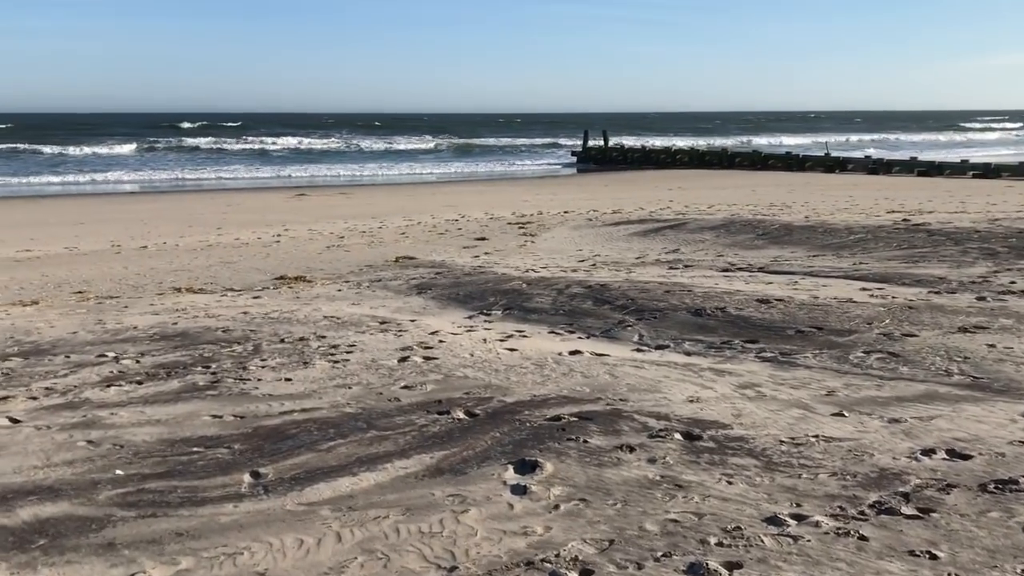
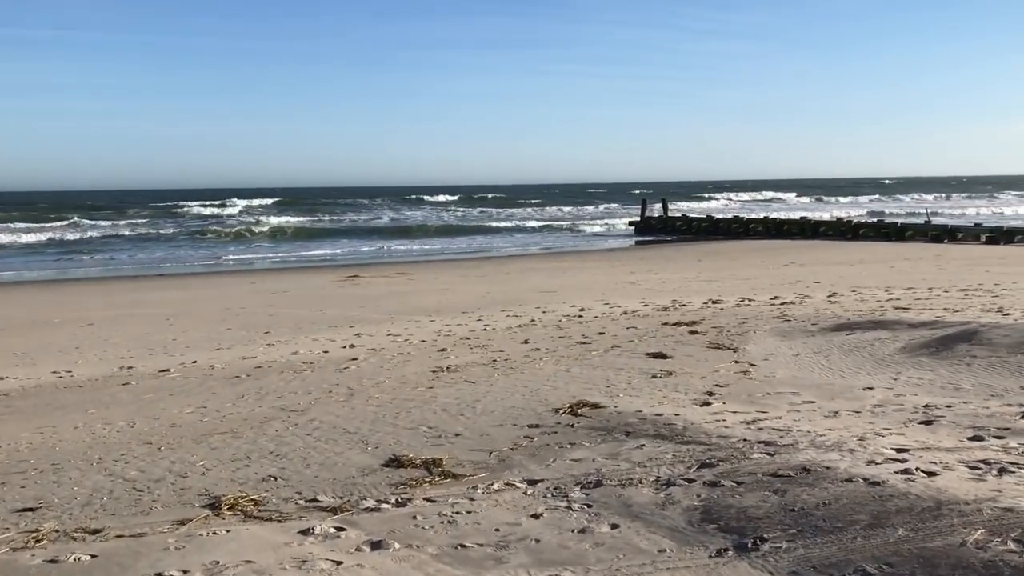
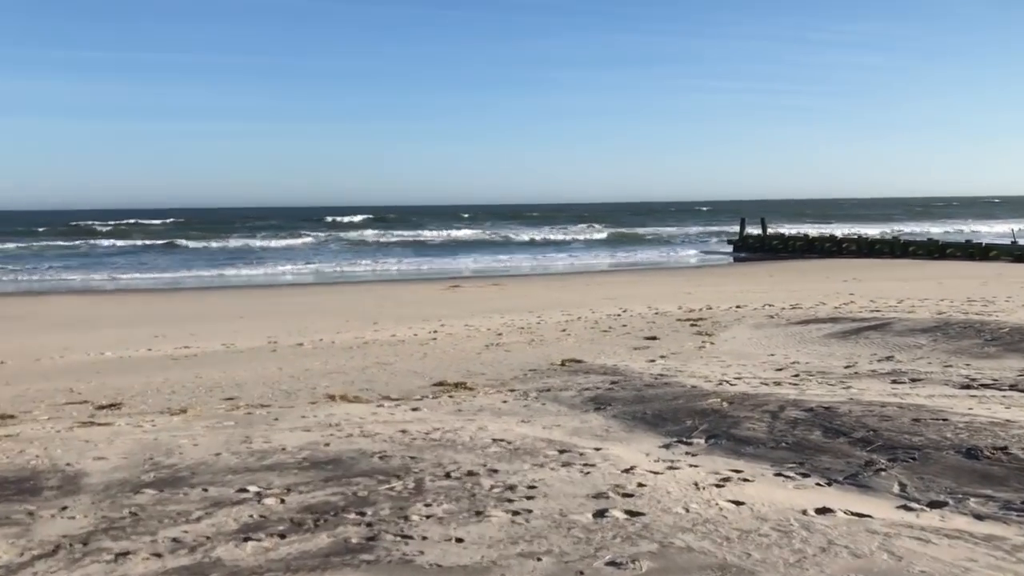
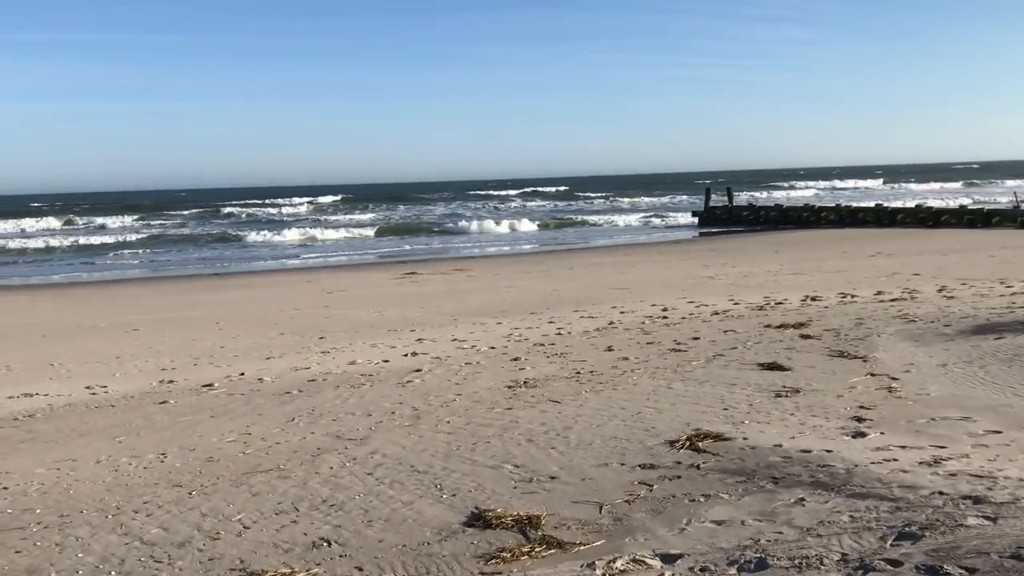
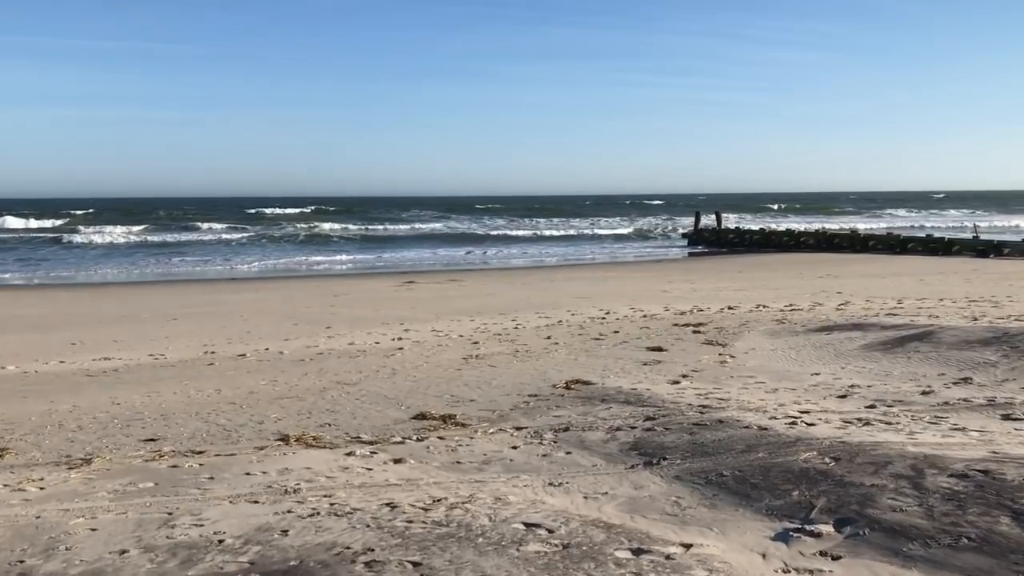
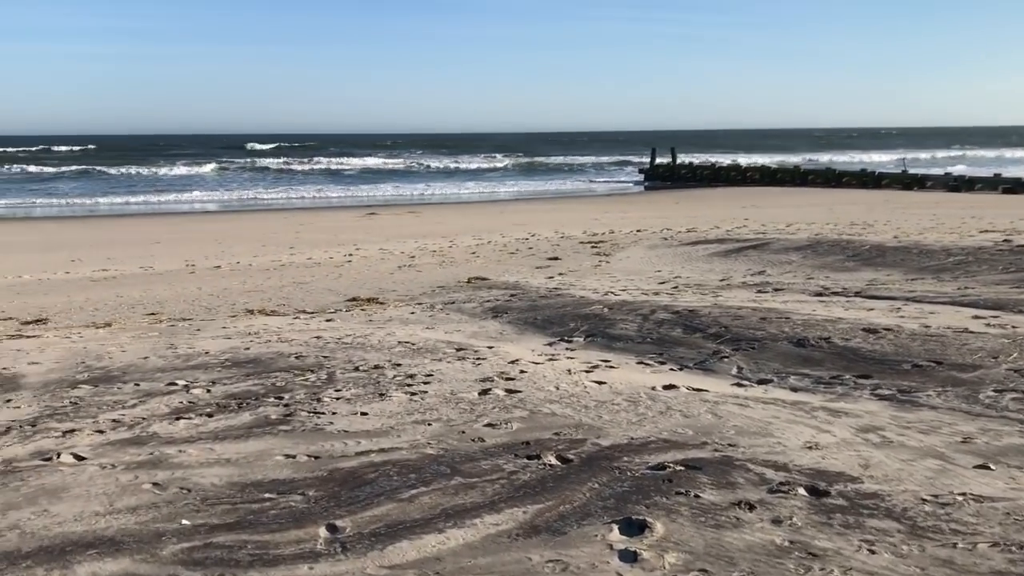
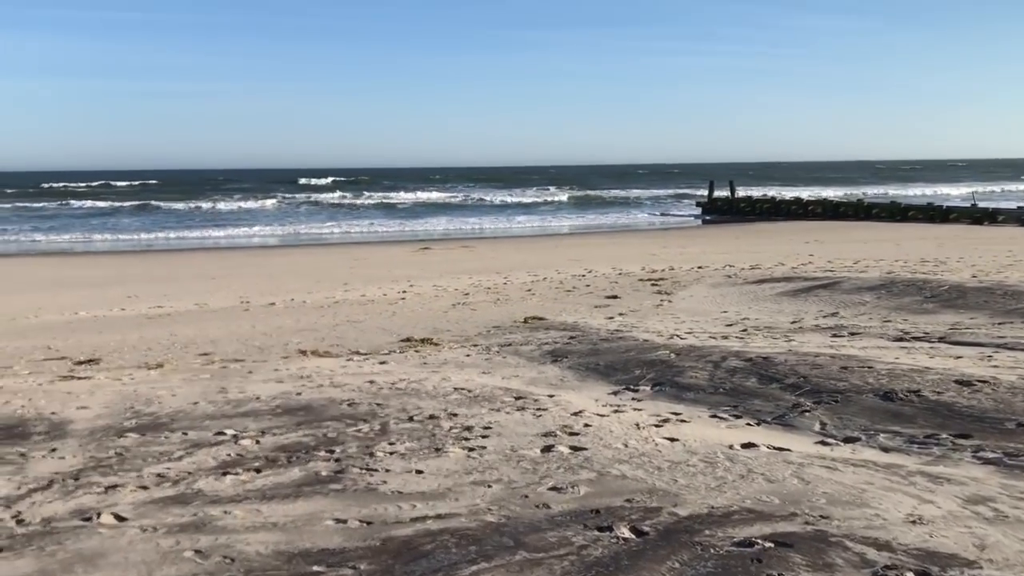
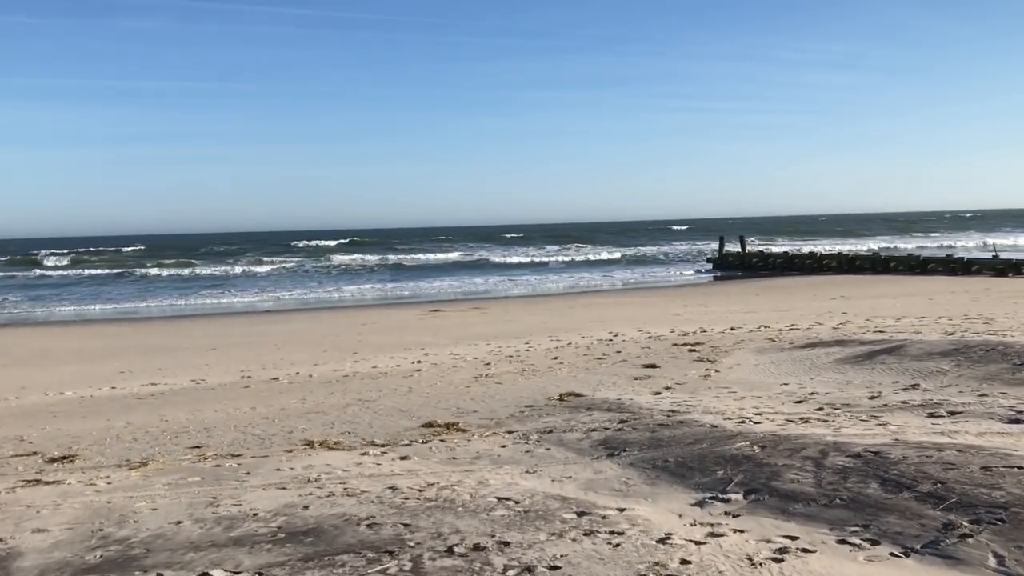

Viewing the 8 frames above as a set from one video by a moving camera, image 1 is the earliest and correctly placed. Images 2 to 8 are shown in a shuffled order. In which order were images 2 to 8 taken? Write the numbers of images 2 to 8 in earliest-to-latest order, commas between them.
6, 7, 3, 8, 5, 2, 4
